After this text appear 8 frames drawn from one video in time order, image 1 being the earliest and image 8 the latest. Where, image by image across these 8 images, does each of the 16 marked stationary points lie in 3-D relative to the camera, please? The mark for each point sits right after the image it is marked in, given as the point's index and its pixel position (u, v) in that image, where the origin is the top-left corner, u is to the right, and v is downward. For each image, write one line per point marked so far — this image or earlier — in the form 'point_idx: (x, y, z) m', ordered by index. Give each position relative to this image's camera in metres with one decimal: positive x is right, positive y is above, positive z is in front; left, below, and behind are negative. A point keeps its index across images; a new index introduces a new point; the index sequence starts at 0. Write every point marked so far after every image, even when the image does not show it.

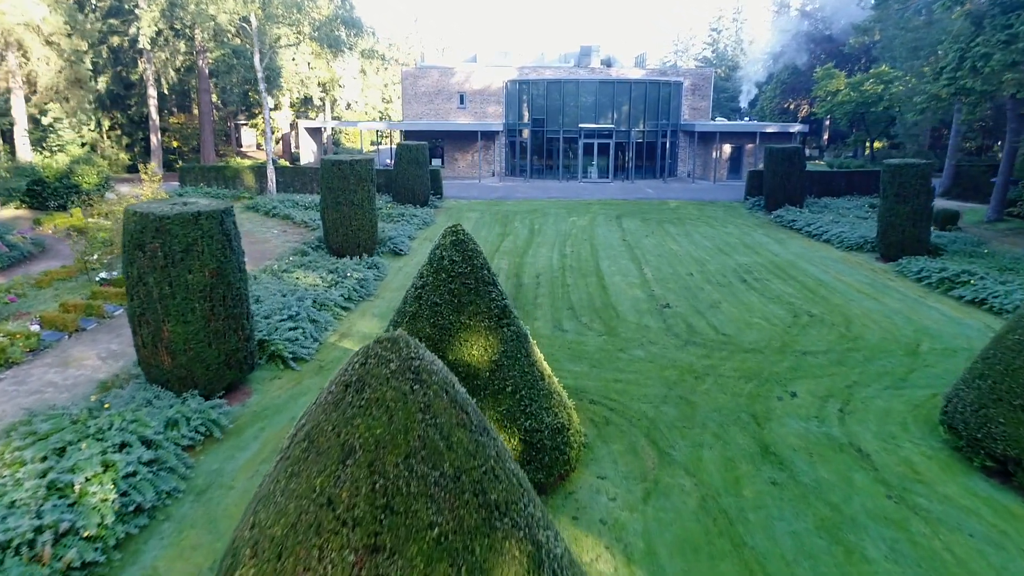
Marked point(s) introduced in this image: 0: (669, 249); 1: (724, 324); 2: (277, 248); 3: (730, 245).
0: (+3.5, +0.8, +15.8) m
1: (+3.0, -0.5, +10.1) m
2: (-5.1, +0.8, +15.4) m
3: (+5.0, +1.0, +16.4) m
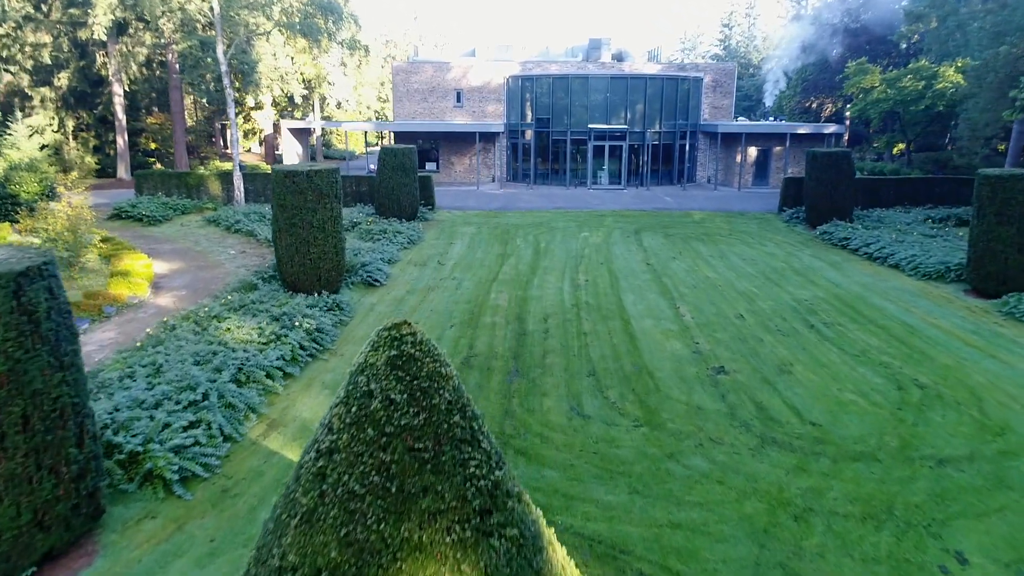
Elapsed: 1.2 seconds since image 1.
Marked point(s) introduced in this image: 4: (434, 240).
0: (+3.5, +0.2, +12.9) m
1: (+3.0, -1.2, +7.2) m
2: (-5.1, +0.2, +12.5) m
3: (+5.0, +0.3, +13.6) m
4: (-1.8, +1.1, +16.7) m
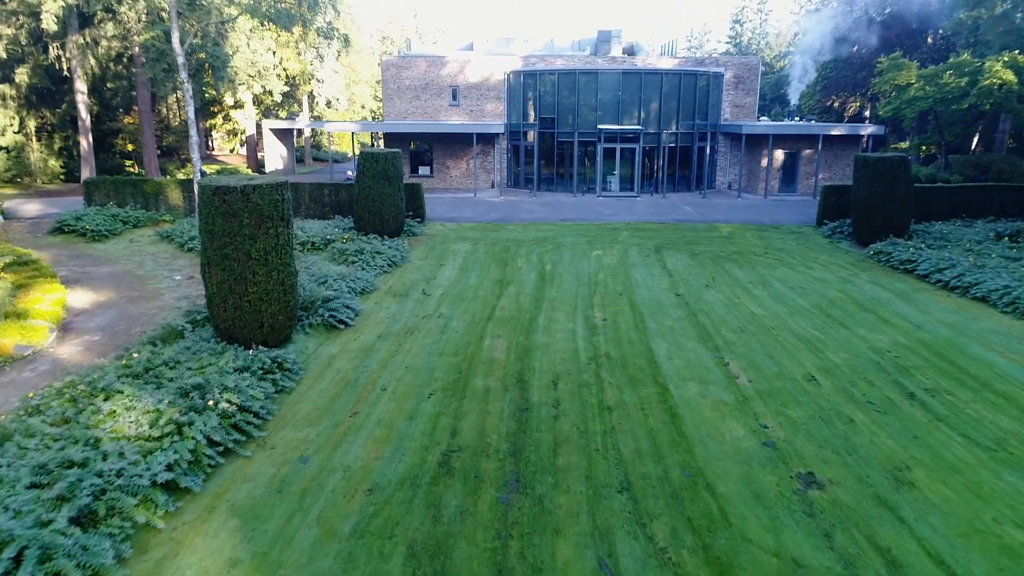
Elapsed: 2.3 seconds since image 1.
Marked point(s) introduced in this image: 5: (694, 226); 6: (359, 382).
0: (+3.5, -0.4, +10.4) m
1: (+3.0, -1.8, +4.7) m
2: (-5.1, -0.4, +10.1) m
3: (+5.0, -0.3, +11.1) m
4: (-1.8, +0.5, +14.2) m
5: (+4.6, +1.6, +17.9) m
6: (-1.7, -1.0, +7.9) m
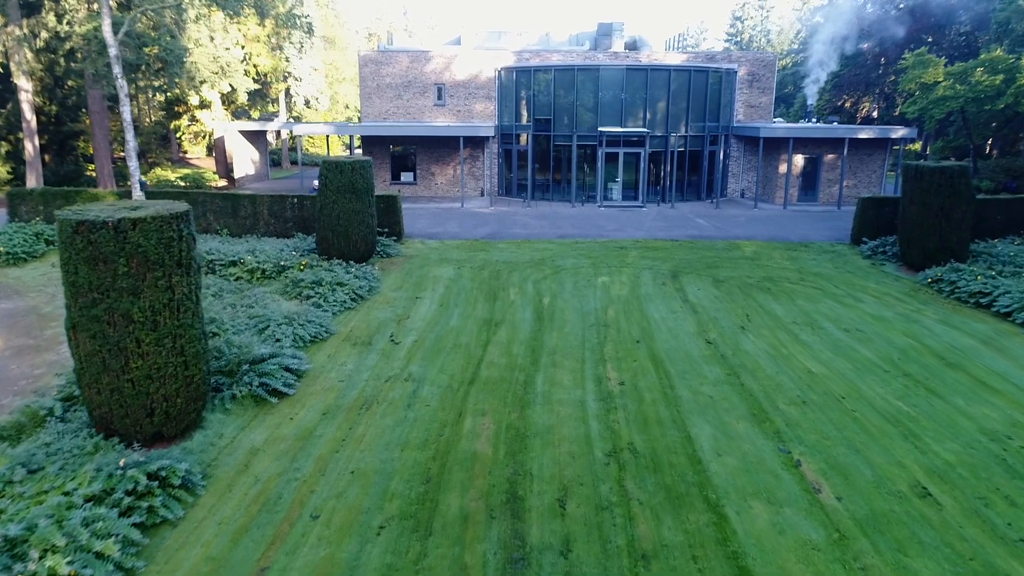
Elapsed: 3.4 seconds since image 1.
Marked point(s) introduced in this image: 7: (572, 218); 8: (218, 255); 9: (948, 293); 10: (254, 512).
0: (+3.4, -1.0, +8.1) m
1: (+2.9, -2.4, +2.4) m
2: (-5.2, -1.0, +7.7) m
3: (+4.9, -0.9, +8.8) m
4: (-1.9, -0.1, +11.8) m
5: (+4.4, +1.0, +15.6) m
6: (-1.8, -1.6, +5.5) m
7: (+1.6, +1.9, +19.2) m
8: (-5.2, +0.6, +12.8) m
9: (+7.1, -0.1, +11.7) m
10: (-1.9, -1.7, +5.3) m
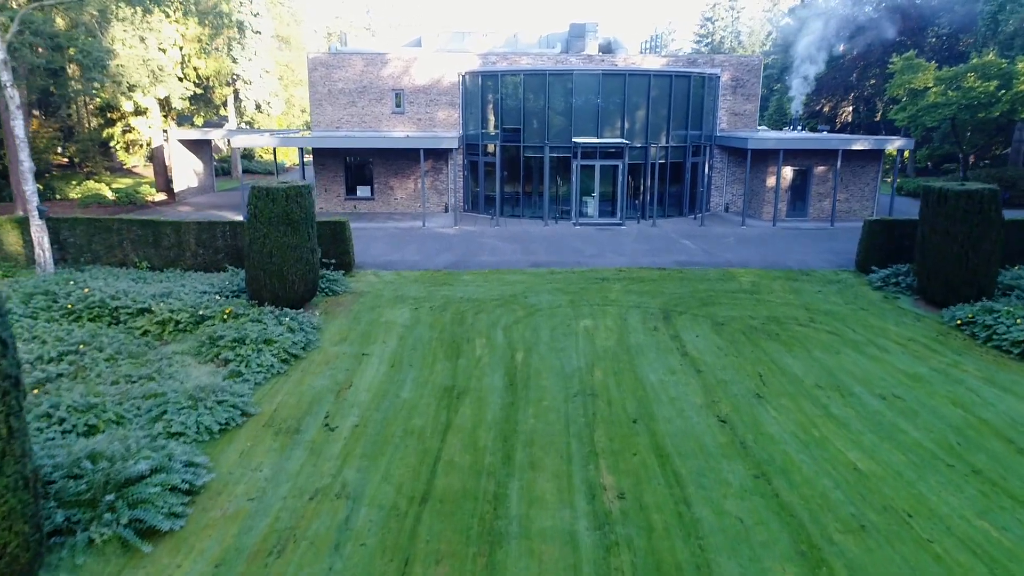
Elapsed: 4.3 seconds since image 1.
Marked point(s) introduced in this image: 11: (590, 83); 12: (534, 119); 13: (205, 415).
0: (+3.1, -1.7, +6.4) m
1: (+2.9, -3.1, +0.6) m
2: (-5.5, -1.8, +5.5) m
3: (+4.6, -1.6, +7.1) m
4: (-2.4, -0.8, +9.9) m
5: (+3.7, +0.3, +13.9) m
6: (-2.0, -2.4, +3.5) m
7: (+0.8, +1.2, +17.3) m
8: (-5.7, -0.2, +10.6) m
9: (+6.7, -0.7, +10.1) m
10: (-2.1, -2.4, +3.4) m
11: (+2.1, +5.6, +19.2) m
12: (+0.6, +4.7, +19.7) m
13: (-3.1, -1.3, +7.3) m
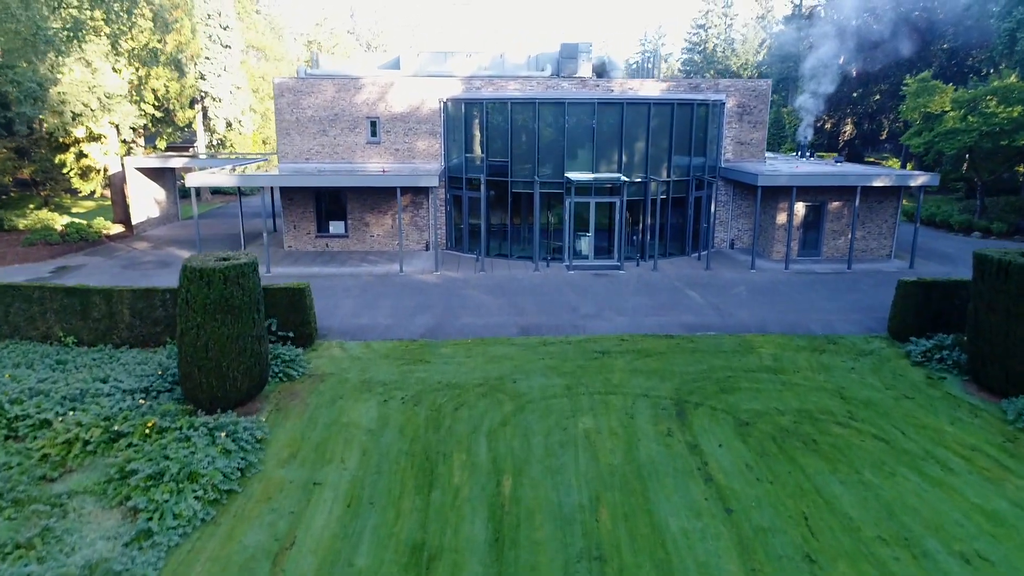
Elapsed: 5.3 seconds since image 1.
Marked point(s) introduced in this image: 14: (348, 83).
0: (+3.0, -2.9, +4.6) m
1: (+2.9, -4.3, -1.1) m
2: (-5.5, -3.1, +3.7) m
3: (+4.5, -2.8, +5.4) m
4: (-2.6, -2.1, +8.0) m
5: (+3.5, -0.9, +12.2) m
6: (-2.0, -3.6, +1.7) m
7: (+0.5, 0.0, +15.6) m
8: (-5.9, -1.4, +8.7) m
9: (+6.5, -1.9, +8.4) m
10: (-2.1, -3.7, +1.5) m
11: (+1.8, +4.3, +17.5) m
12: (+0.3, +3.4, +17.9) m
13: (-3.2, -2.6, +5.4) m
14: (-4.3, +5.4, +18.7) m
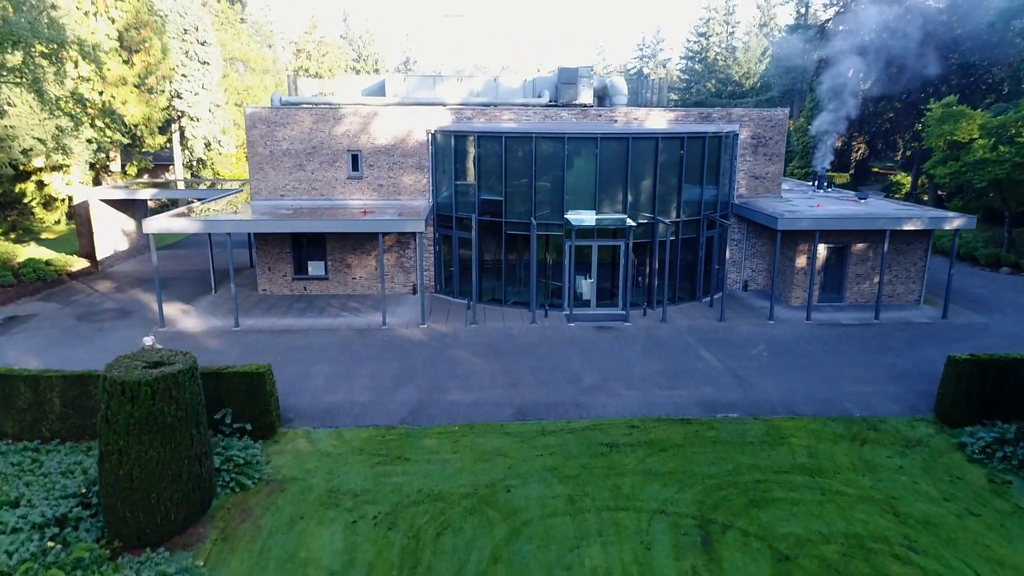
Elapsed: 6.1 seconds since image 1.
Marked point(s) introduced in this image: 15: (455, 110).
0: (+2.9, -4.1, +3.0) m
1: (+2.8, -5.5, -2.7) m
2: (-5.6, -4.3, +2.0) m
3: (+4.4, -3.9, +3.8) m
4: (-2.6, -3.2, +6.4) m
5: (+3.4, -2.1, +10.6) m
6: (-2.1, -4.8, +0.1) m
7: (+0.4, -1.2, +14.0) m
8: (-6.0, -2.6, +7.1) m
9: (+6.4, -3.1, +6.8) m
10: (-2.2, -4.9, -0.1) m
11: (+1.6, +3.2, +15.9) m
12: (+0.1, +2.3, +16.3) m
13: (-3.3, -3.7, +3.8) m
14: (-4.4, +4.2, +17.1) m
15: (-1.4, +4.3, +17.1) m
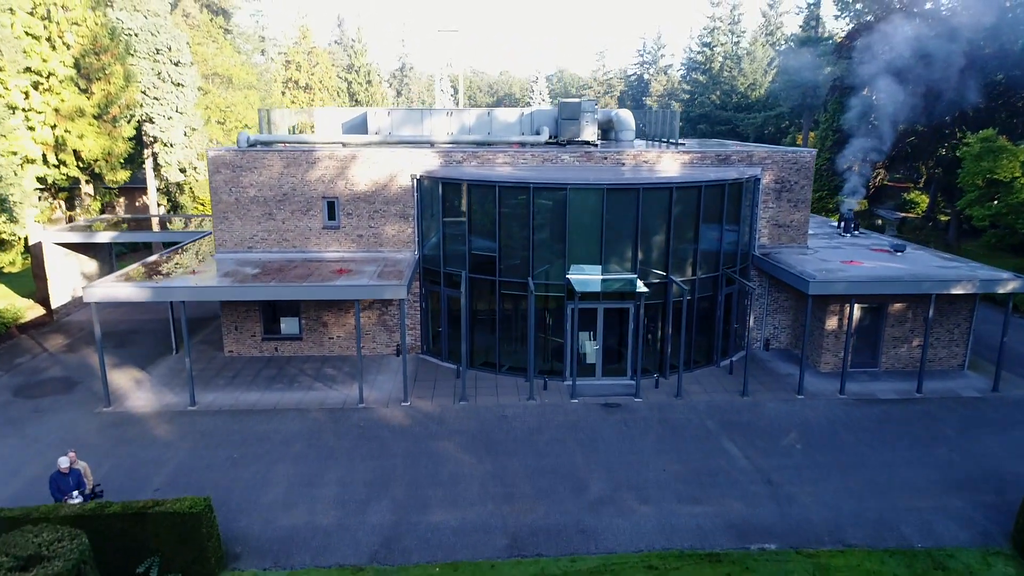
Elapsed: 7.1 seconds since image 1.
0: (+2.8, -5.5, +1.2) m
1: (+2.8, -6.9, -4.5) m
2: (-5.7, -5.6, +0.2) m
3: (+4.3, -5.3, +1.9) m
4: (-2.7, -4.6, +4.6) m
5: (+3.3, -3.5, +8.7) m
6: (-2.1, -6.2, -1.8) m
7: (+0.3, -2.6, +12.1) m
8: (-6.1, -4.0, +5.3) m
9: (+6.3, -4.5, +5.0) m
10: (-2.3, -6.2, -1.9) m
11: (+1.5, +1.8, +14.0) m
12: (0.0, +0.9, +14.4) m
13: (-3.4, -5.1, +2.0) m
14: (-4.5, +2.8, +15.2) m
15: (-1.5, +2.9, +15.3) m
